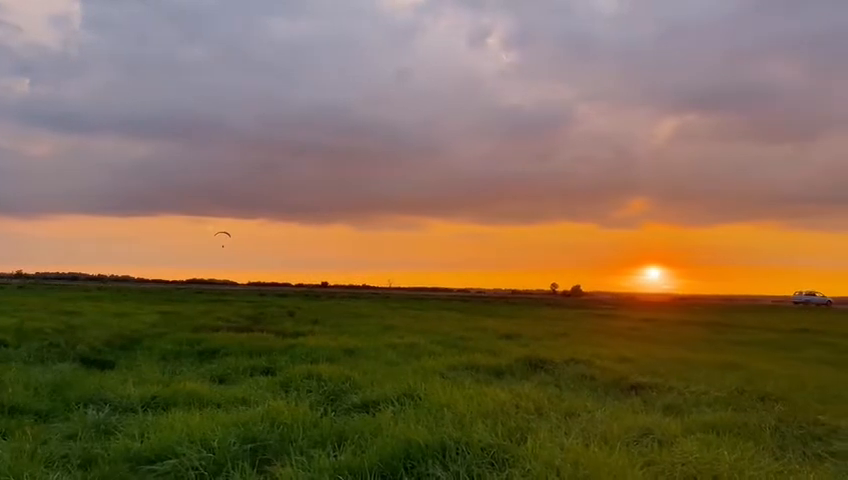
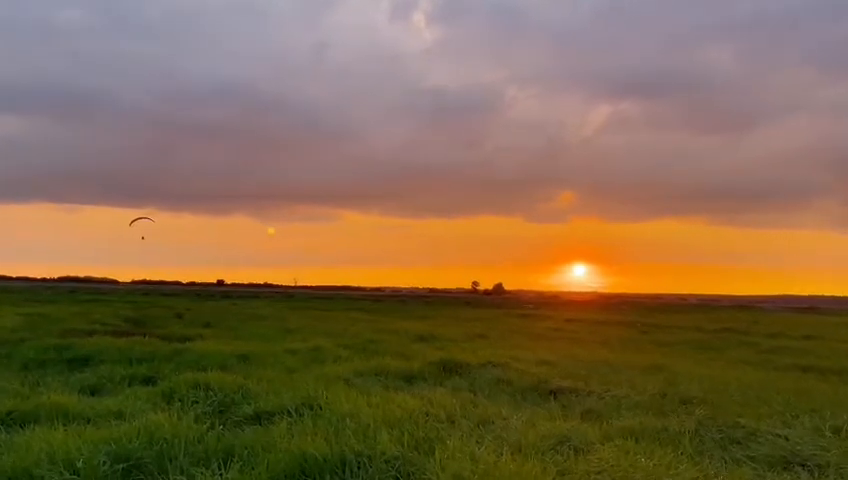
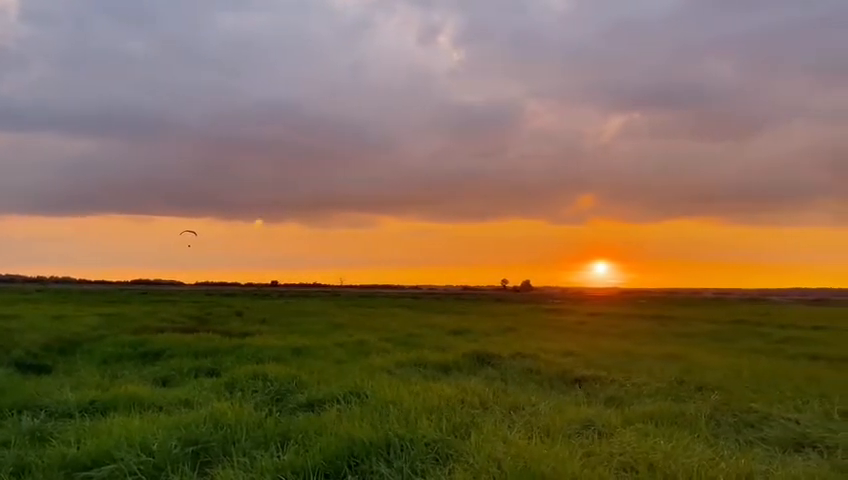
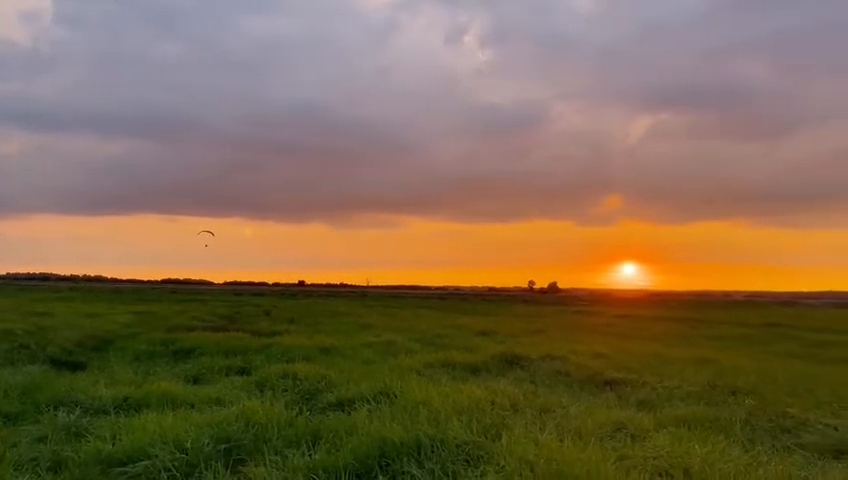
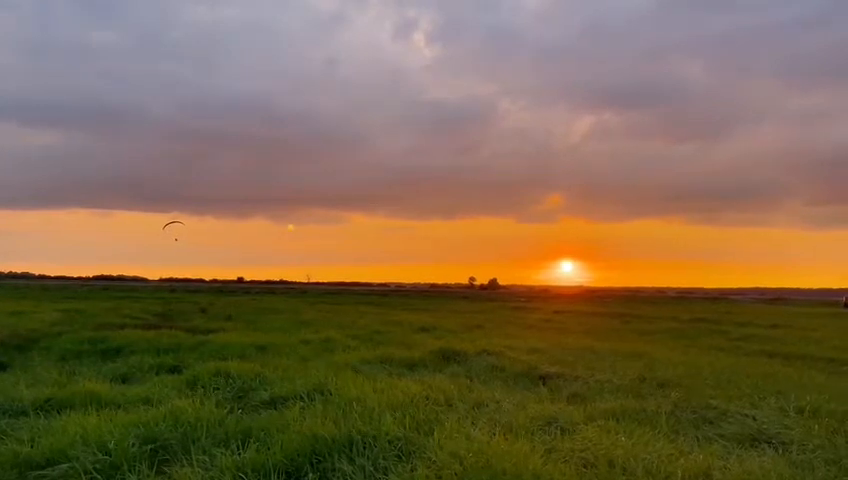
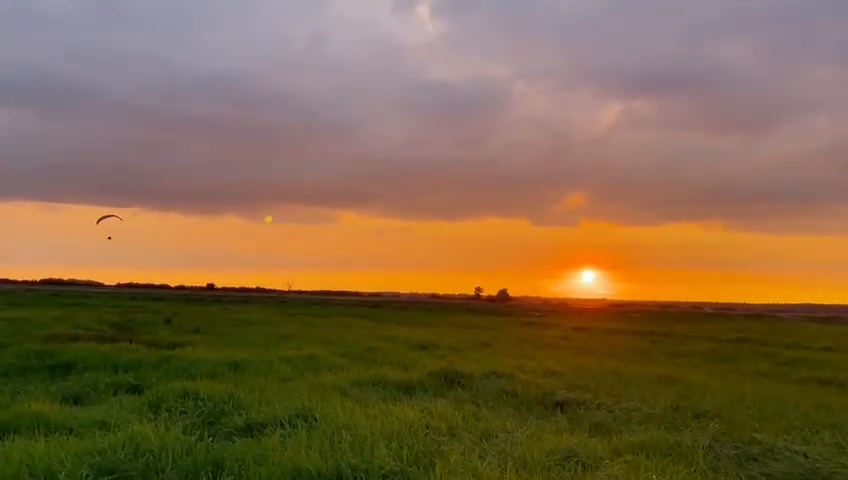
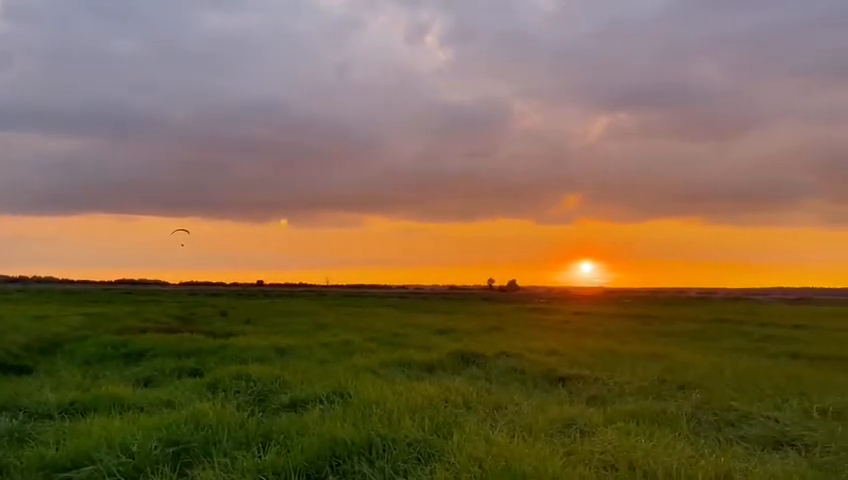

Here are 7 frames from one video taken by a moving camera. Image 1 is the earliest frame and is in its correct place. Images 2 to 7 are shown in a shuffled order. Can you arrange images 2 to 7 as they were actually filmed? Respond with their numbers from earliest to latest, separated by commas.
4, 3, 7, 5, 2, 6
